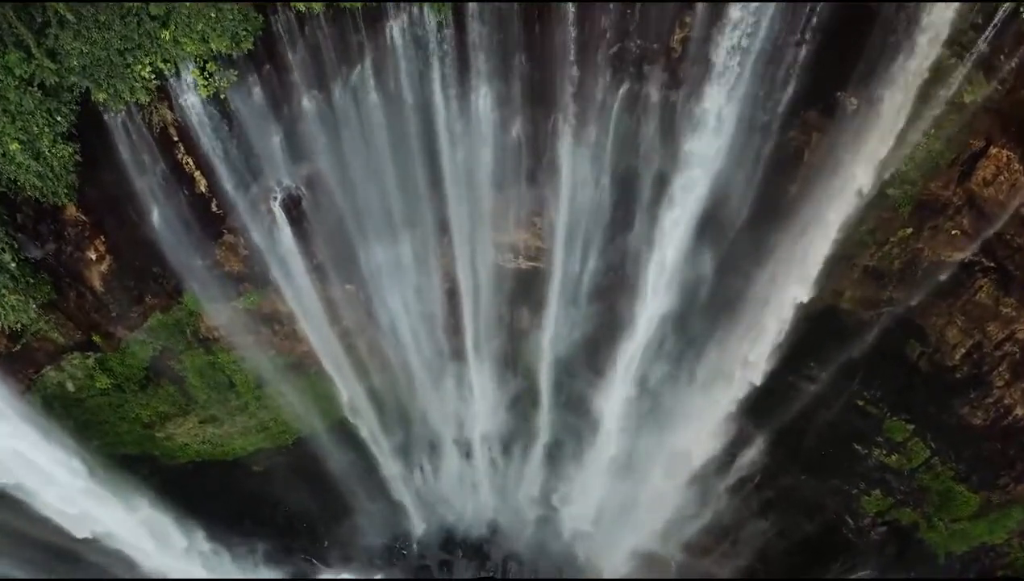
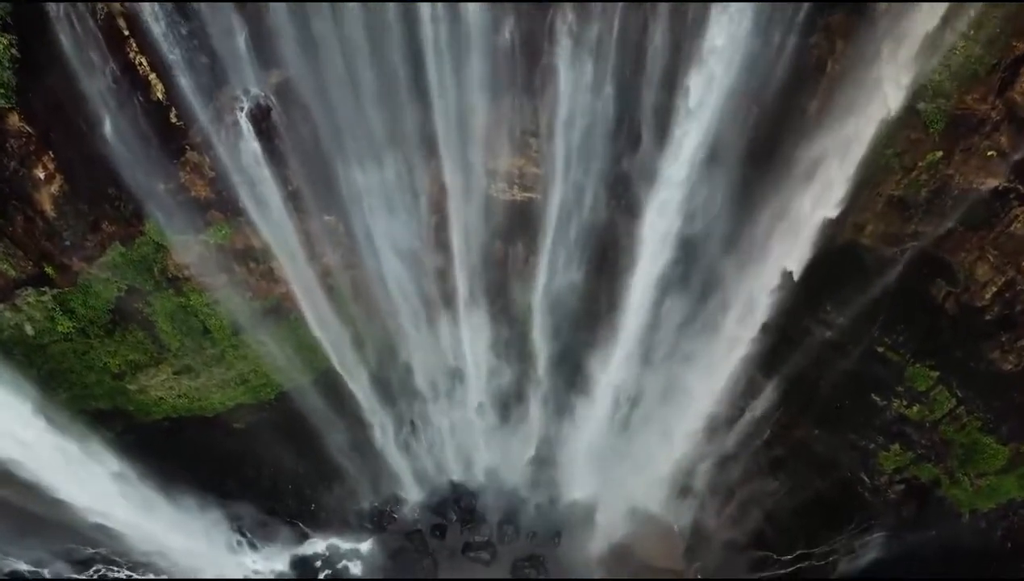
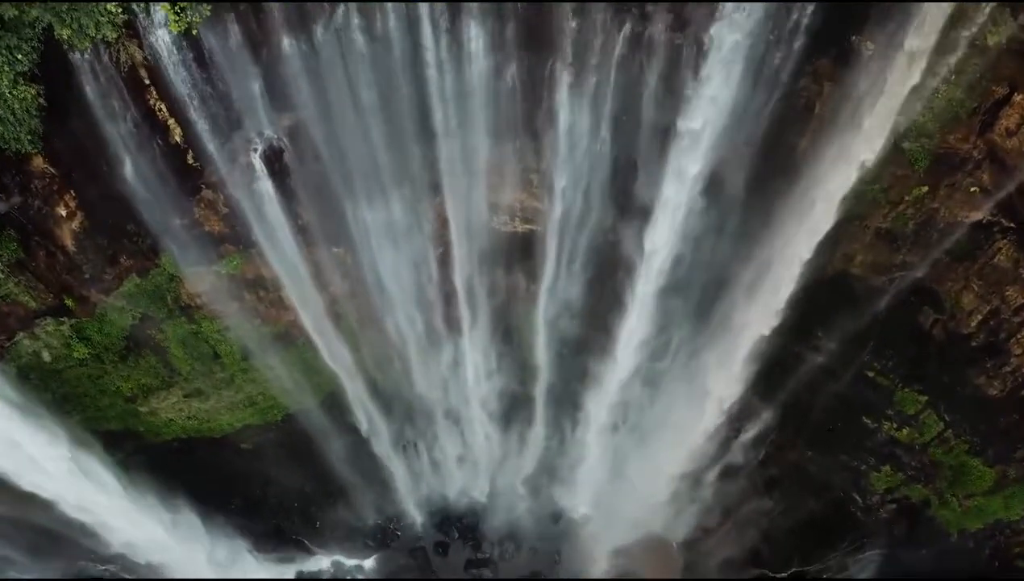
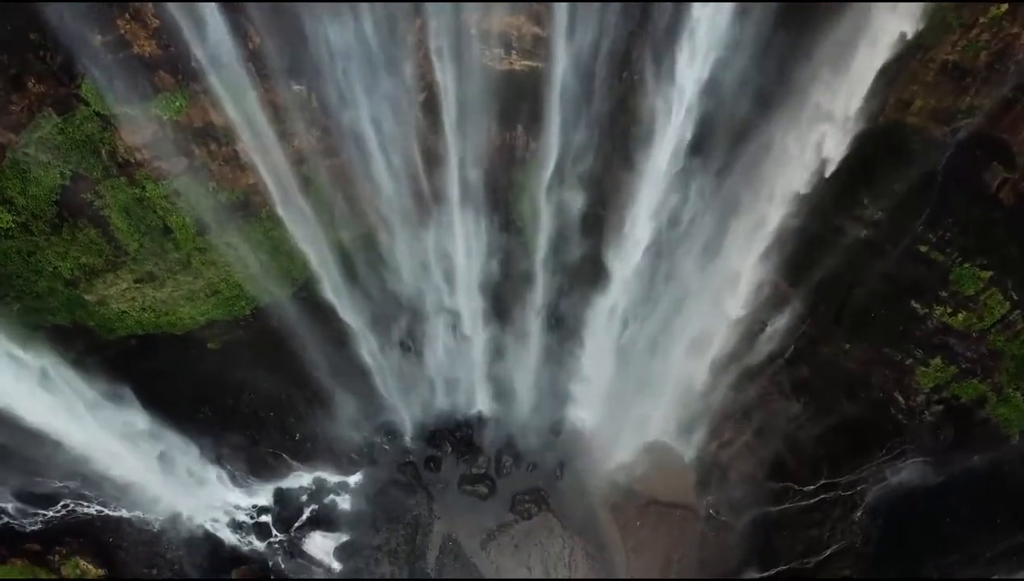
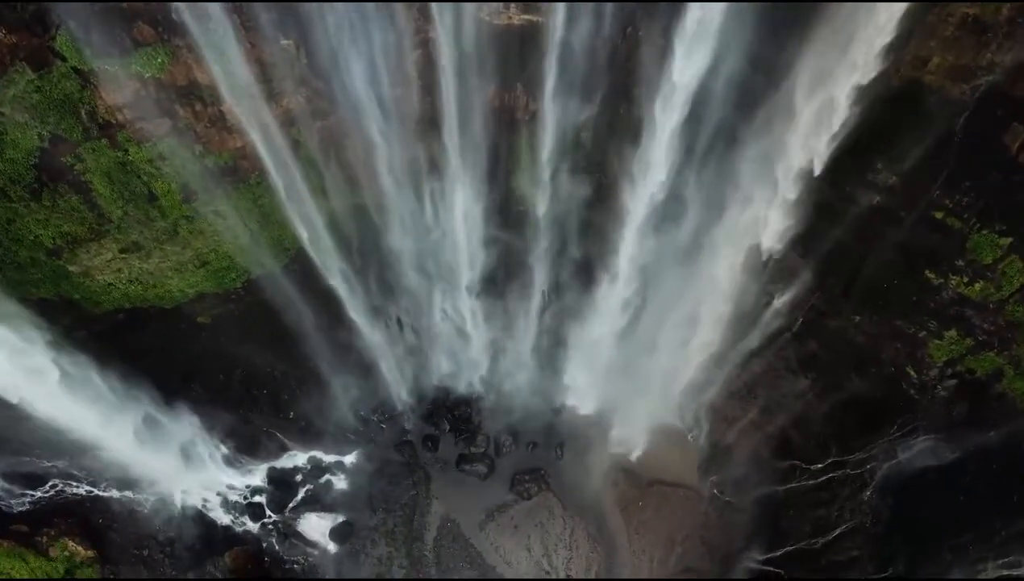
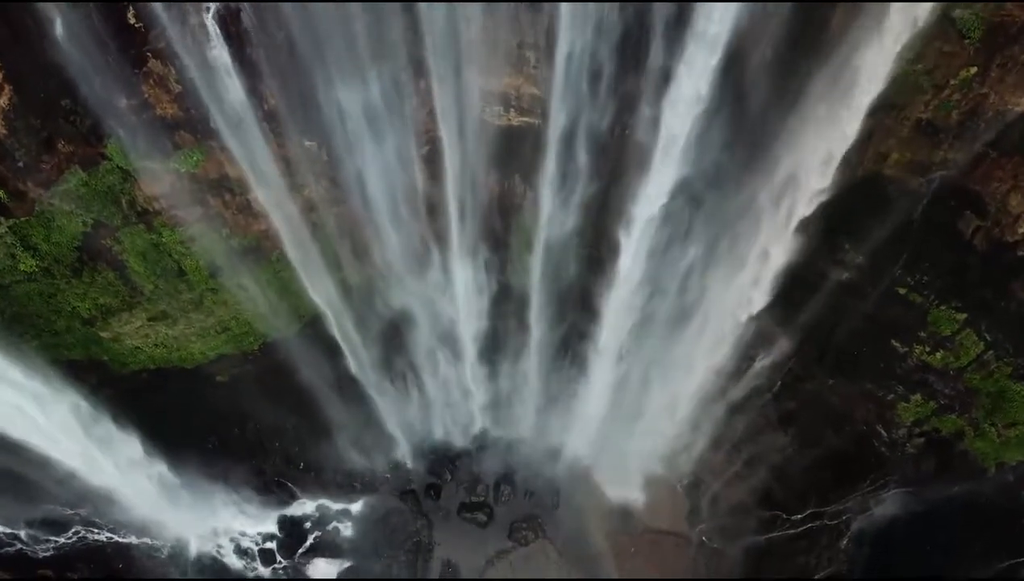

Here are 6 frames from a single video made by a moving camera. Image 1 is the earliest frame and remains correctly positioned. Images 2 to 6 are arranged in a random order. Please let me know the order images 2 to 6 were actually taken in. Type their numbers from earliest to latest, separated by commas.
3, 2, 6, 4, 5
